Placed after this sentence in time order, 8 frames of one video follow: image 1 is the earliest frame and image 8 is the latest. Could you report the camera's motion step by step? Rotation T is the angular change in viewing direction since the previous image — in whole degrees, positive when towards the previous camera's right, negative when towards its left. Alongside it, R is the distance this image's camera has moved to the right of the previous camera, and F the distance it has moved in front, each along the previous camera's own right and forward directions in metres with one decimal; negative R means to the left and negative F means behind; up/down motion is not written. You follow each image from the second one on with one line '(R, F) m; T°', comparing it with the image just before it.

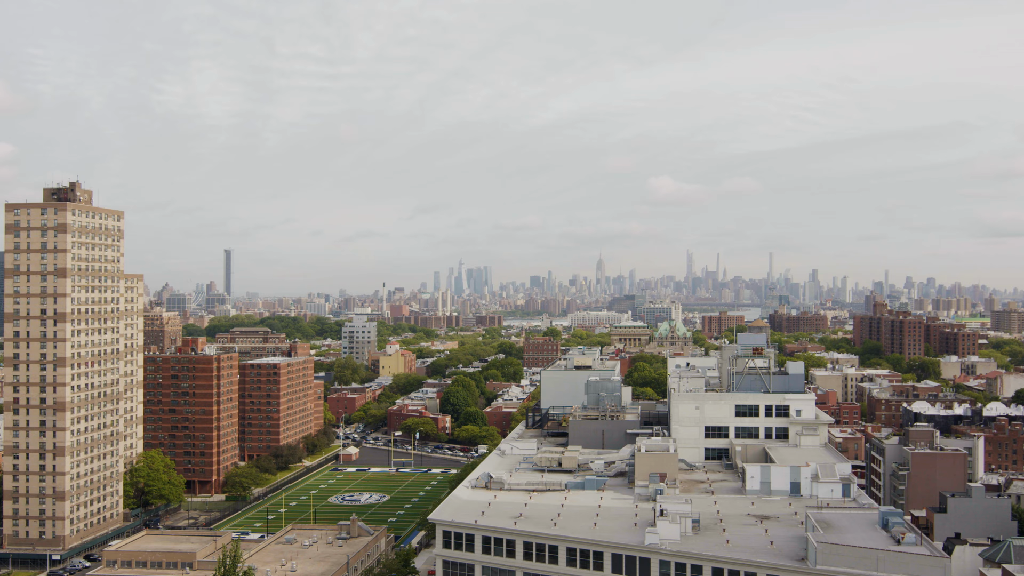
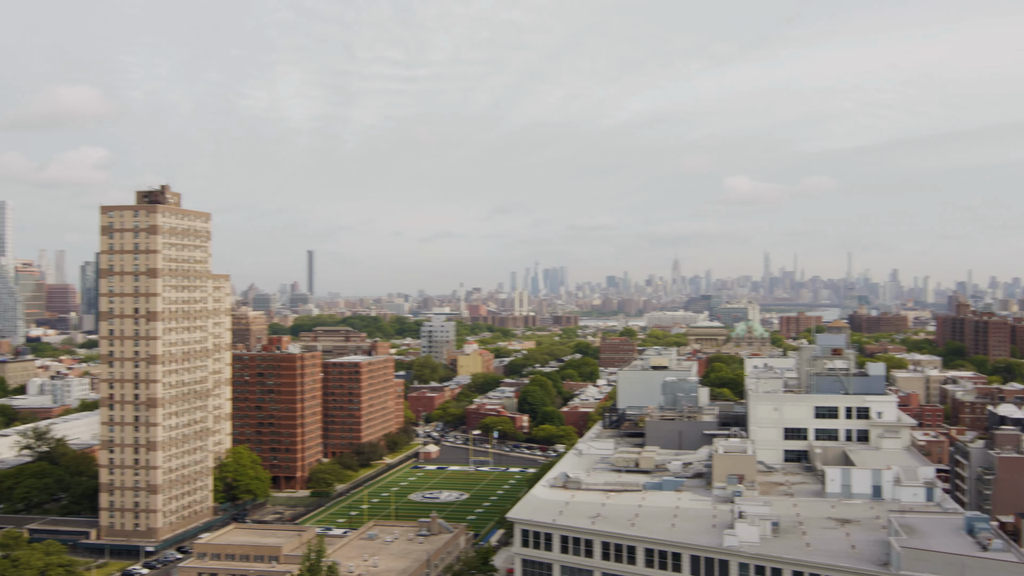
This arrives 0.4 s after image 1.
(-1.1, 0.0) m; -3°
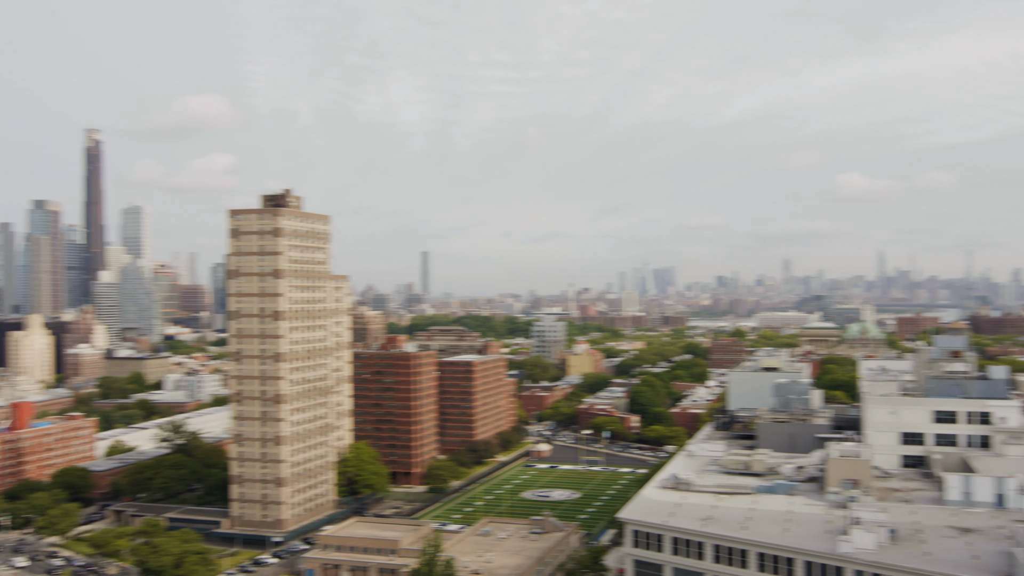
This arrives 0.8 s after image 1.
(-1.5, -0.2) m; -4°
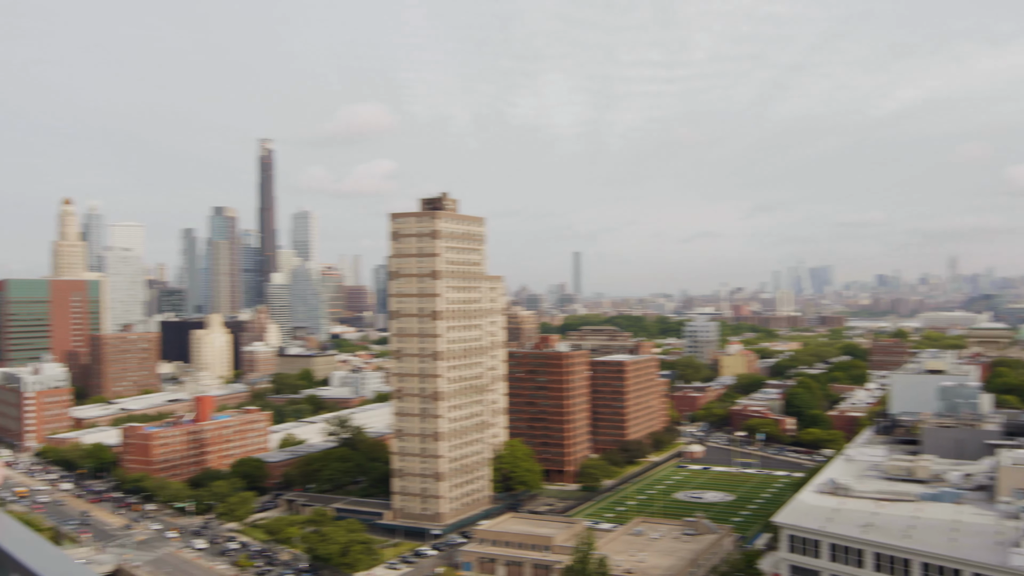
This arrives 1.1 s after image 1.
(-2.0, -0.2) m; -6°
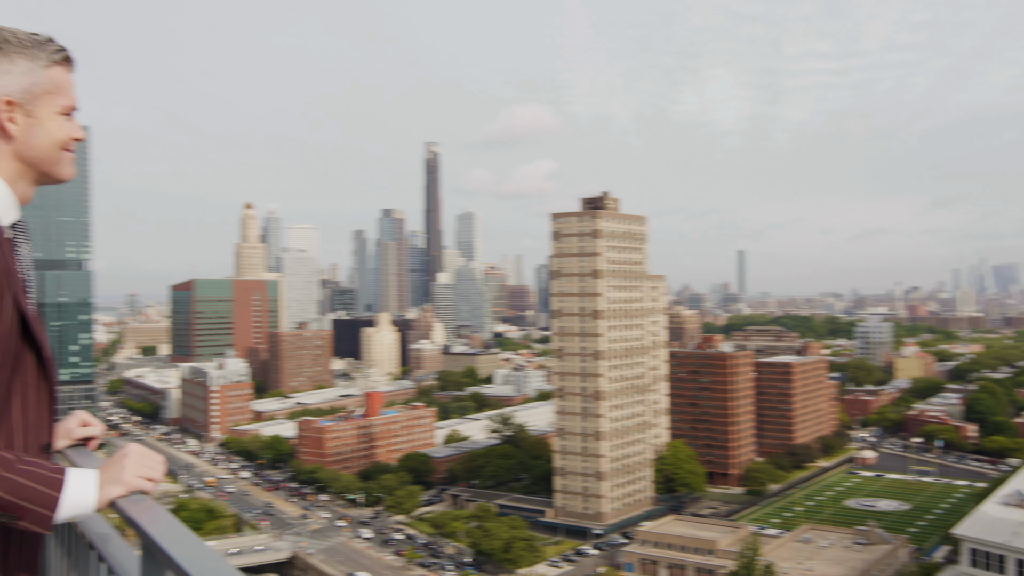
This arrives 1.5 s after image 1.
(+0.1, -0.8) m; -14°
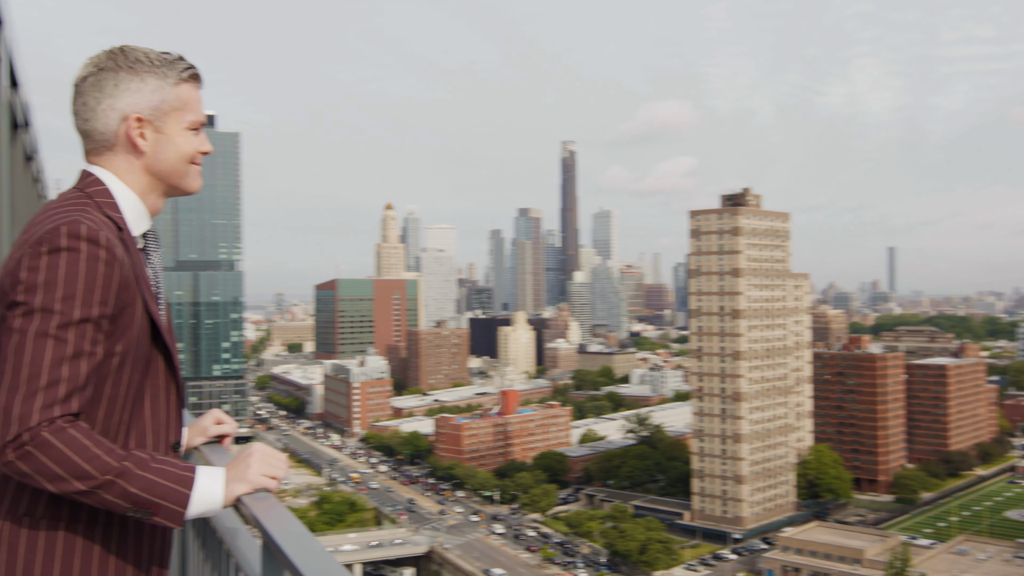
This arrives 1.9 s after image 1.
(+0.1, -1.0) m; -11°
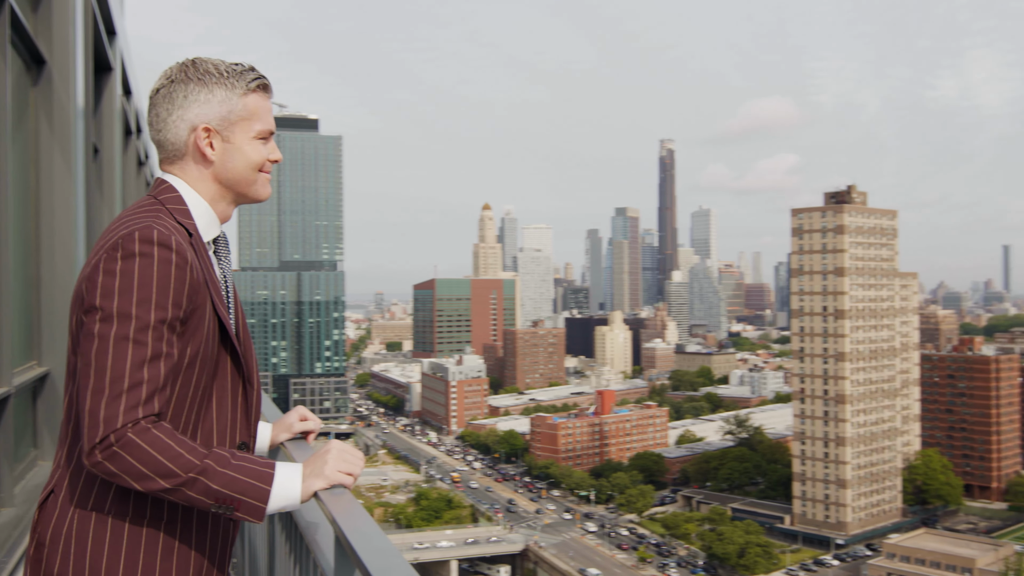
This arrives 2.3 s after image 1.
(0.0, -1.2) m; -8°
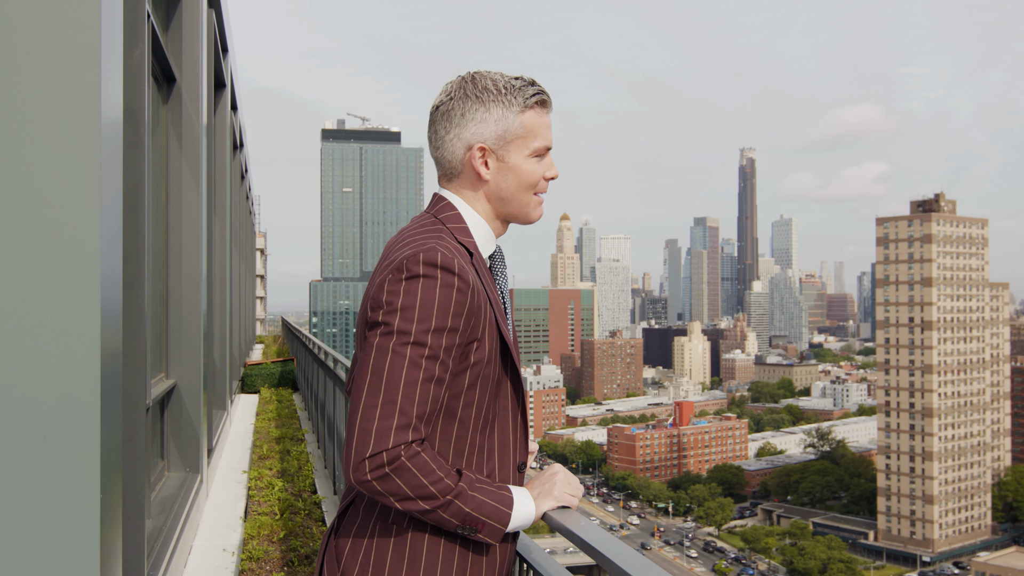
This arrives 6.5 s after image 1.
(0.0, -1.4) m; -7°
